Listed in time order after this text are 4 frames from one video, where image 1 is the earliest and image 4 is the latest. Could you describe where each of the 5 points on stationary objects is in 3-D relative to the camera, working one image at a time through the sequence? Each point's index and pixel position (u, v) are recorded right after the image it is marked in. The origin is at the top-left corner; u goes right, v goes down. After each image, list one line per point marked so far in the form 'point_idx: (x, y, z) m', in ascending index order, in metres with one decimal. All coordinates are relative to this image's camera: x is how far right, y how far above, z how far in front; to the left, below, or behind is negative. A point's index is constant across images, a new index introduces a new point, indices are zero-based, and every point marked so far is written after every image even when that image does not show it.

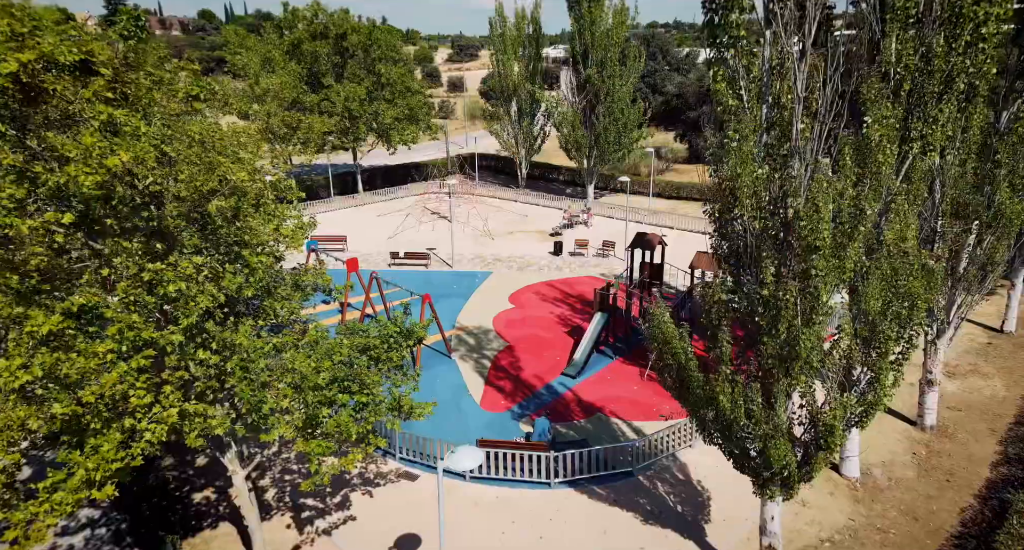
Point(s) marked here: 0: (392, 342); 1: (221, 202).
0: (-1.9, -1.1, +9.3) m
1: (-4.0, +1.0, +7.8) m
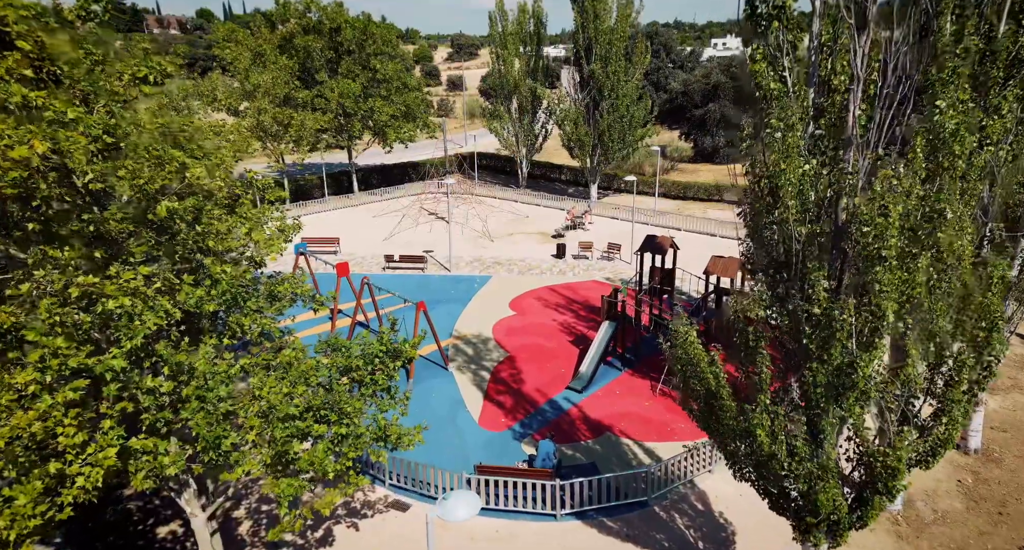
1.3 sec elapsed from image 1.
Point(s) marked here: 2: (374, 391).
0: (-1.9, -1.2, +8.2) m
1: (-3.9, +0.8, +6.7) m
2: (-1.9, -1.6, +8.0) m
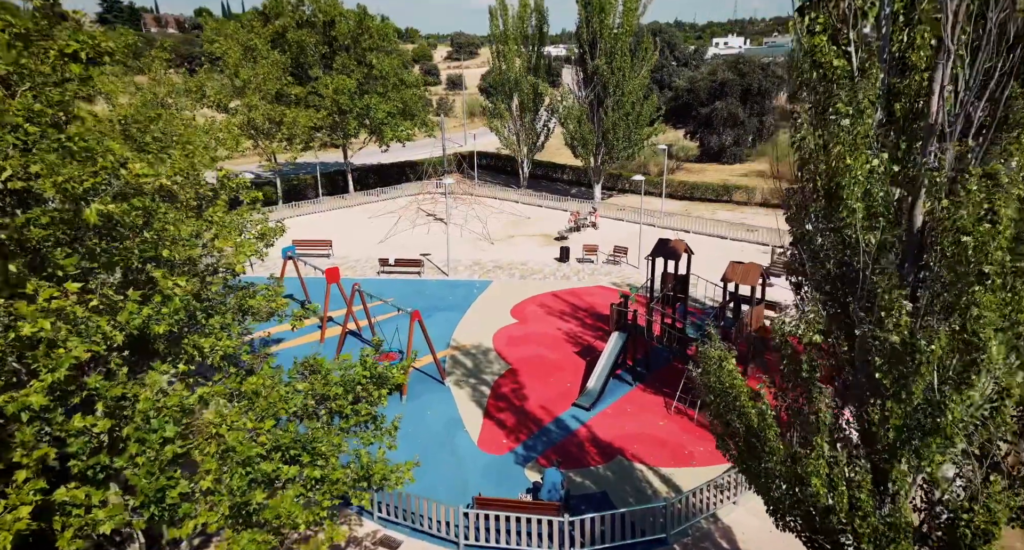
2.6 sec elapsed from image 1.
0: (-1.9, -1.4, +7.1) m
1: (-3.9, +0.7, +5.6) m
2: (-1.9, -1.8, +6.9) m
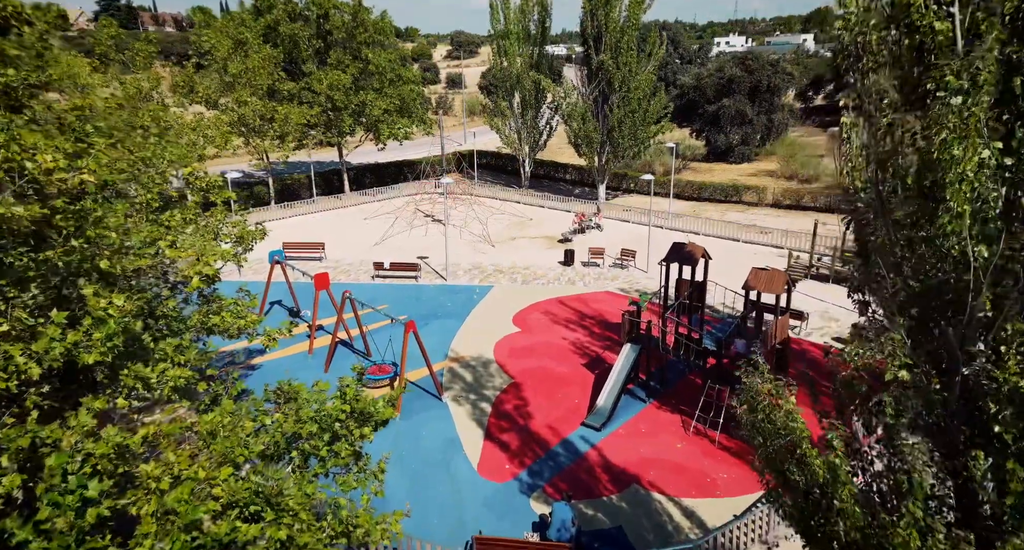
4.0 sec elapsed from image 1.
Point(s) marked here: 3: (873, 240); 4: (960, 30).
0: (-1.8, -1.5, +6.0) m
1: (-3.8, +0.5, +4.5) m
2: (-1.8, -1.9, +5.8) m
3: (+2.8, +0.3, +4.4) m
4: (+3.0, +1.6, +3.9) m
